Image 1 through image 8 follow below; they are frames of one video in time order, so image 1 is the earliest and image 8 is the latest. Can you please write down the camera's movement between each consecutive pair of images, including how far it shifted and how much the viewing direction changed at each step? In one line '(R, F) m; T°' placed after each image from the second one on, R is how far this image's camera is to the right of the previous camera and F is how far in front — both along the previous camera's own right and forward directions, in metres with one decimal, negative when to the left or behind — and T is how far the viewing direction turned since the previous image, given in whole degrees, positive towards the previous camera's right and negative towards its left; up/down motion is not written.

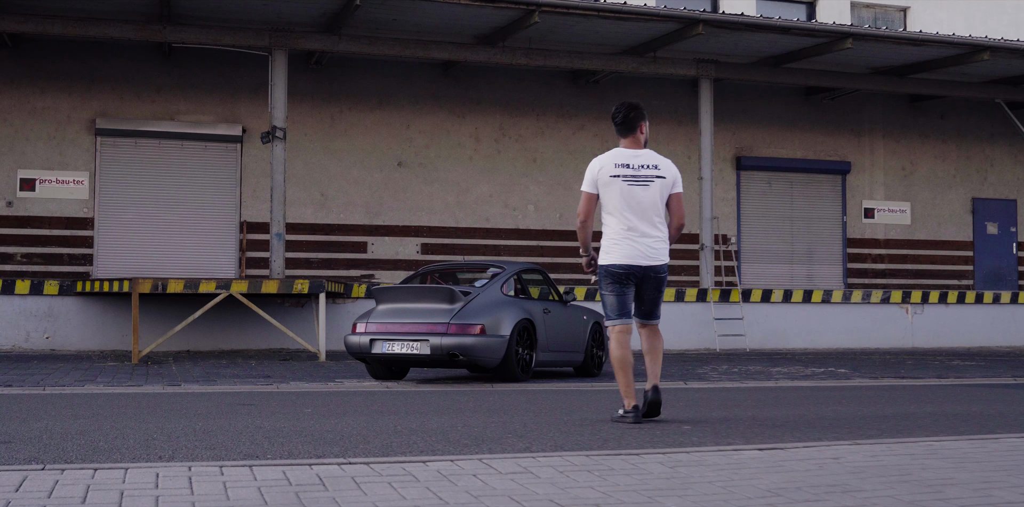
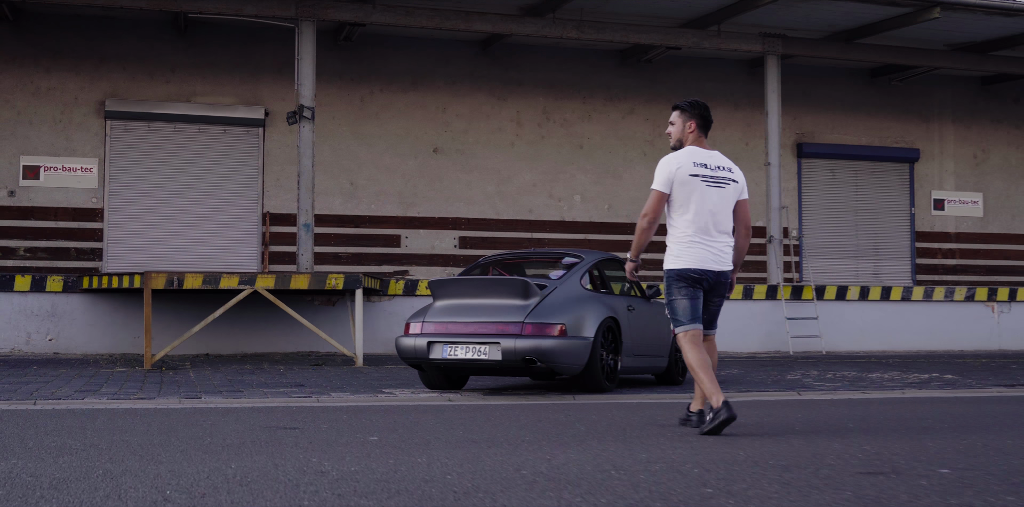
(-0.5, +1.7) m; -1°
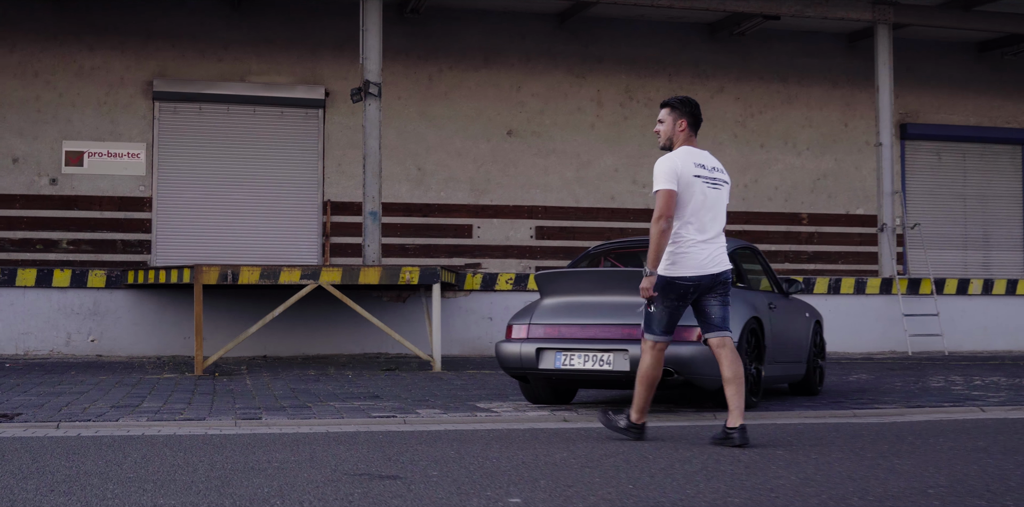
(-0.4, +1.6) m; -2°
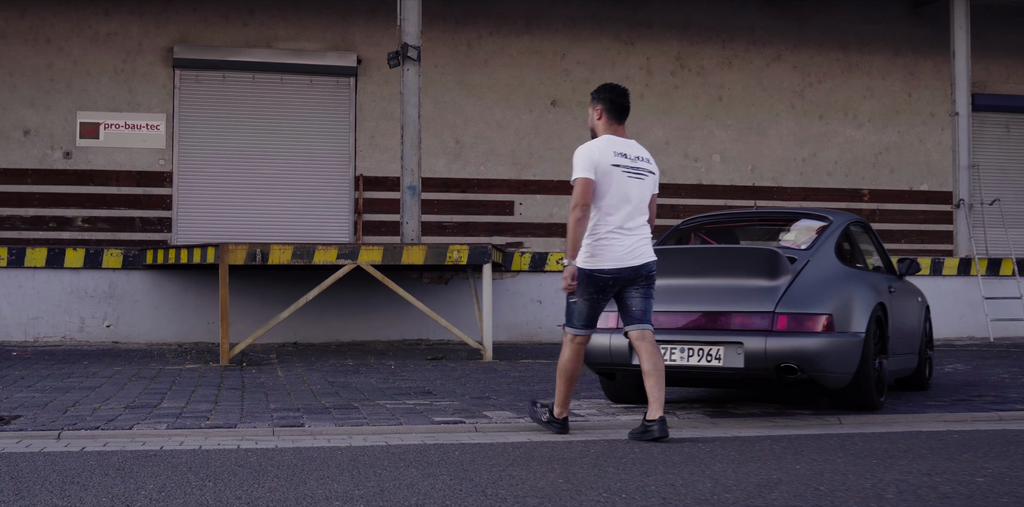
(-0.3, +1.1) m; -1°
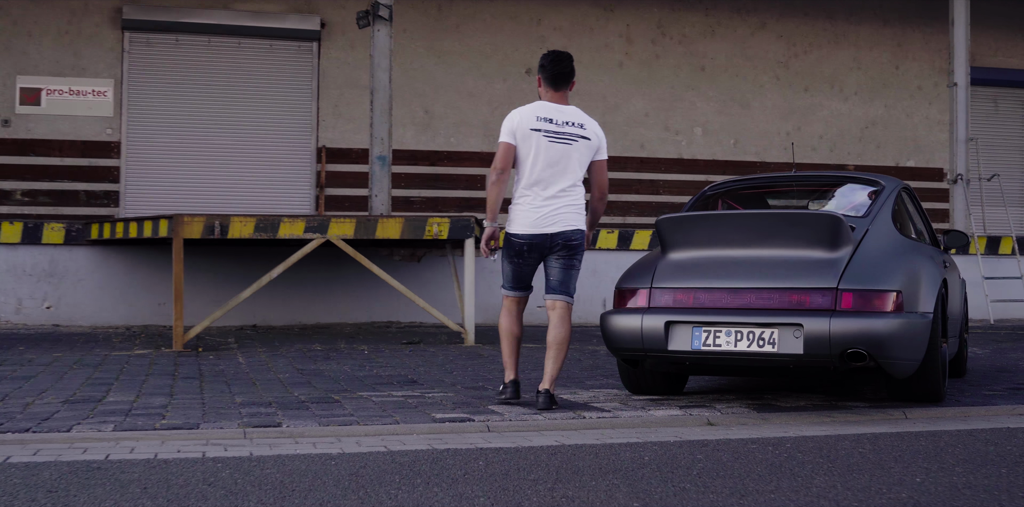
(-0.2, +0.9) m; +2°
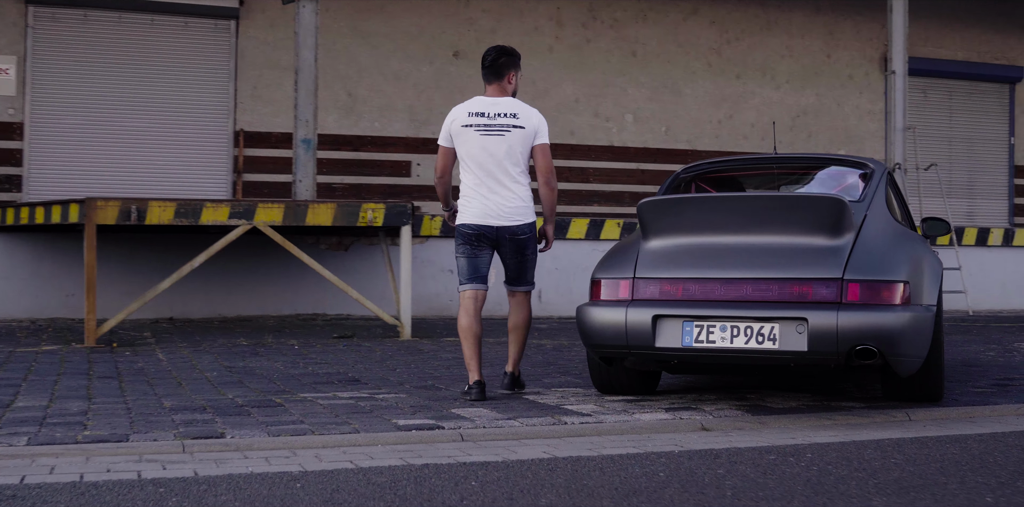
(-0.2, +0.5) m; +4°
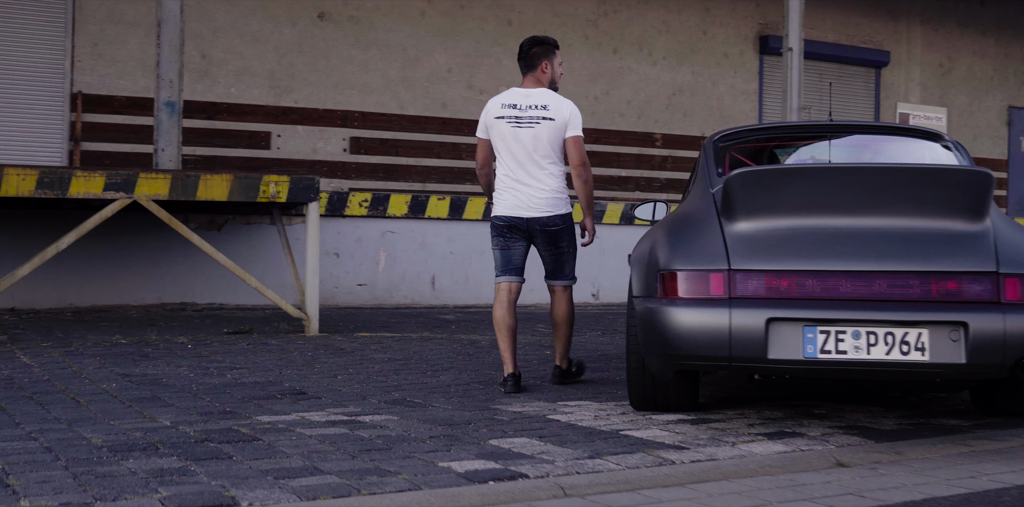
(-0.7, +1.2) m; +9°
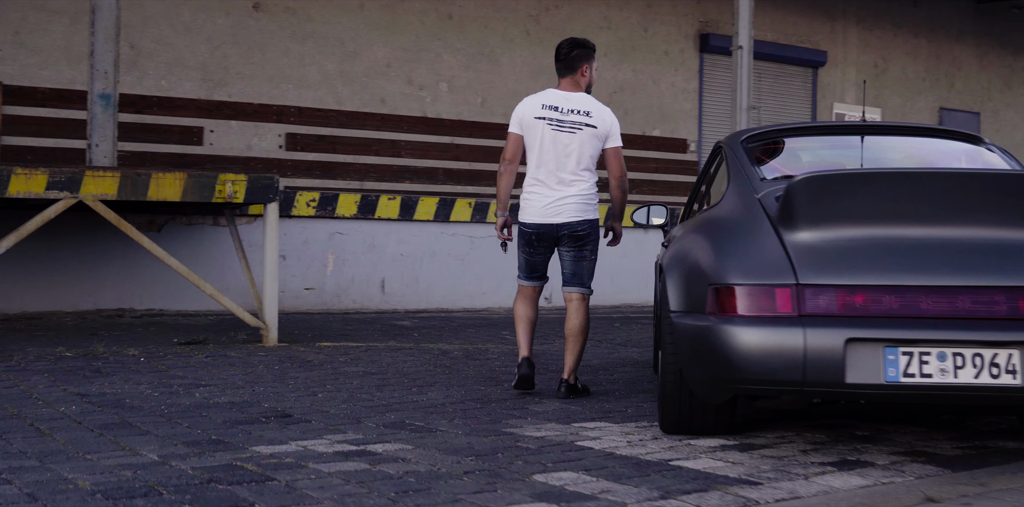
(-0.4, +0.4) m; +4°
